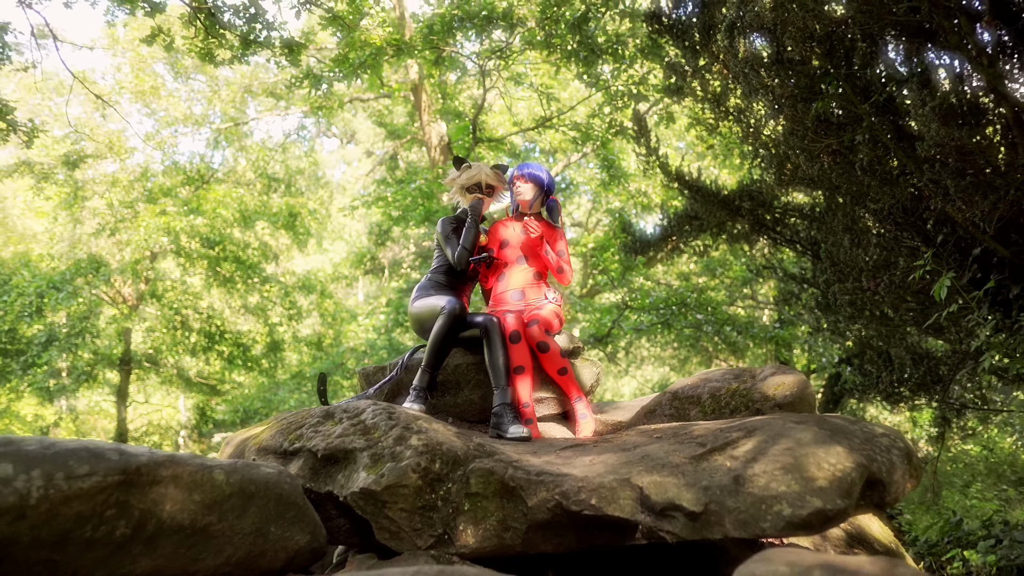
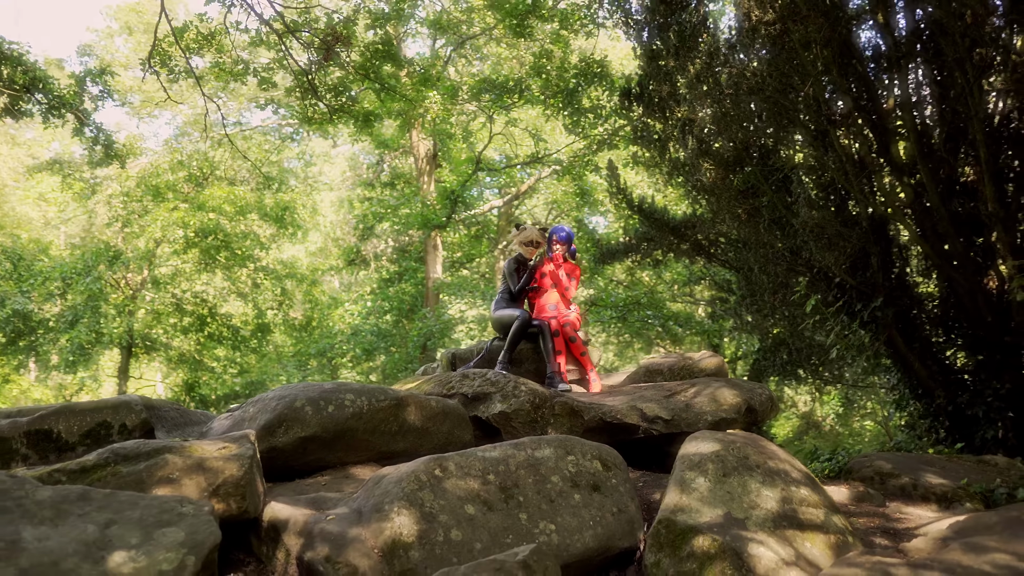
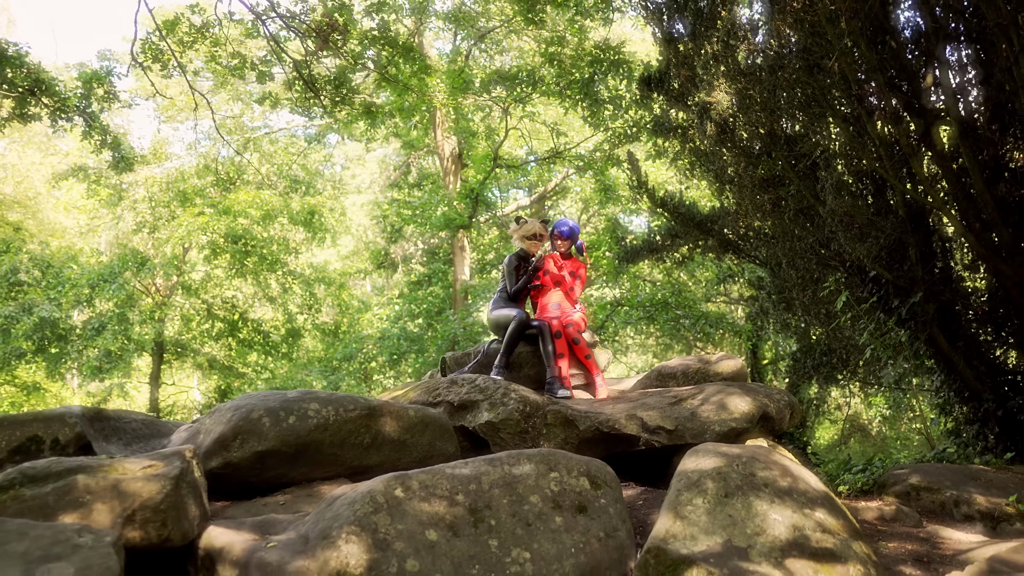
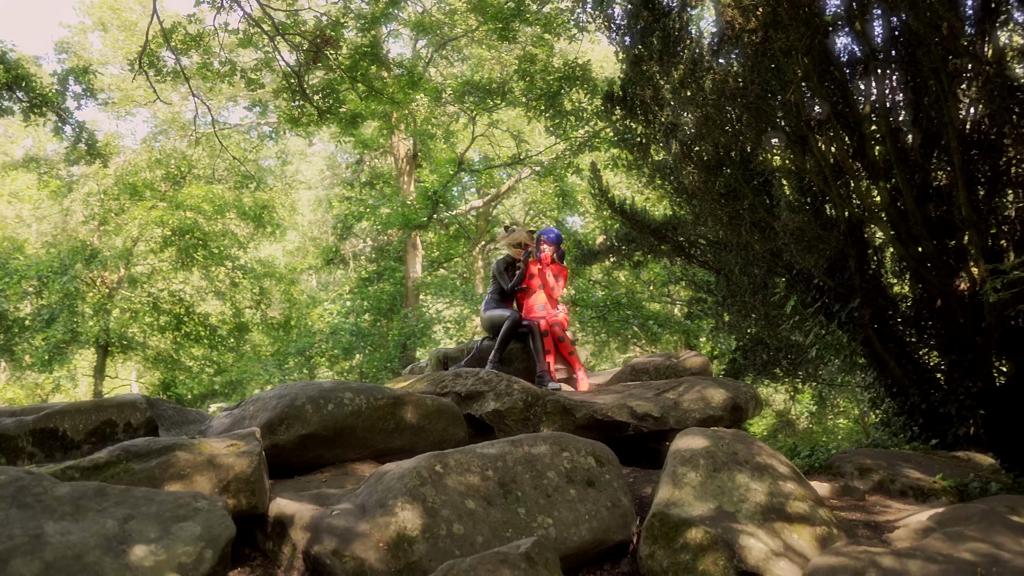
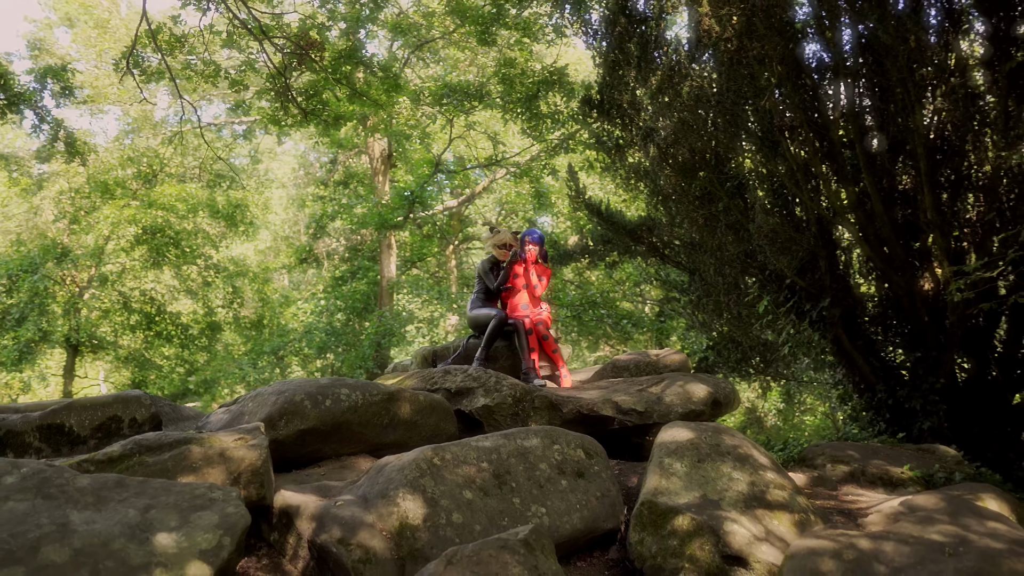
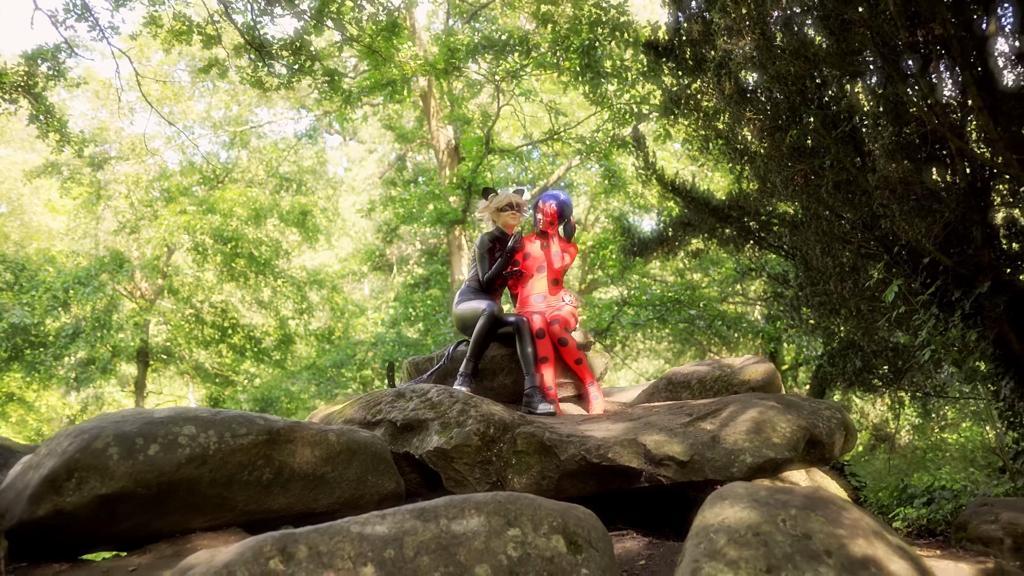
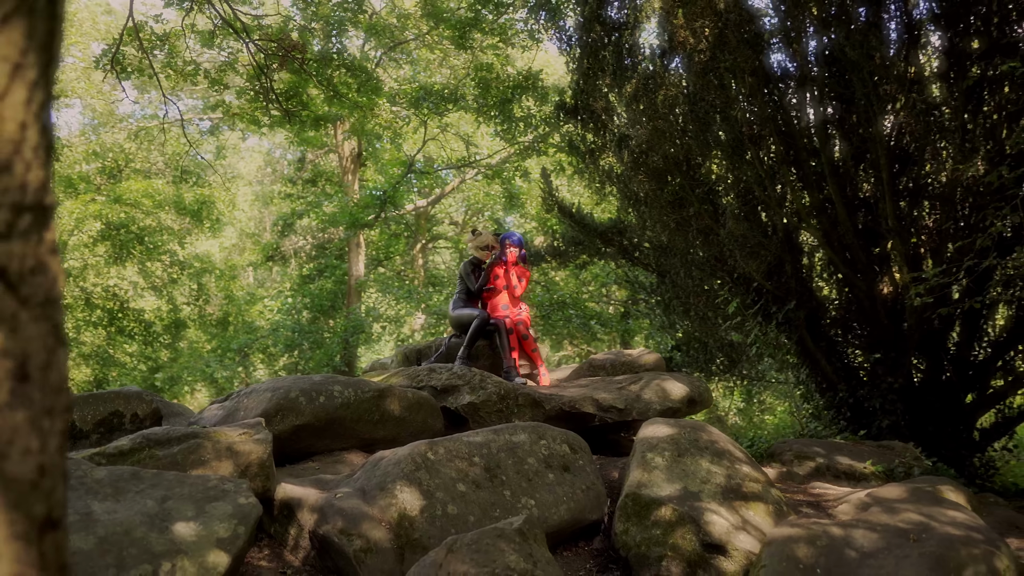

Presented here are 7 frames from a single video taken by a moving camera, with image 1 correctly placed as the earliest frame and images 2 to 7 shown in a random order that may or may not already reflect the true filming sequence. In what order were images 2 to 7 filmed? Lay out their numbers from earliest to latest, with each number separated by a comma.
6, 3, 2, 4, 5, 7
